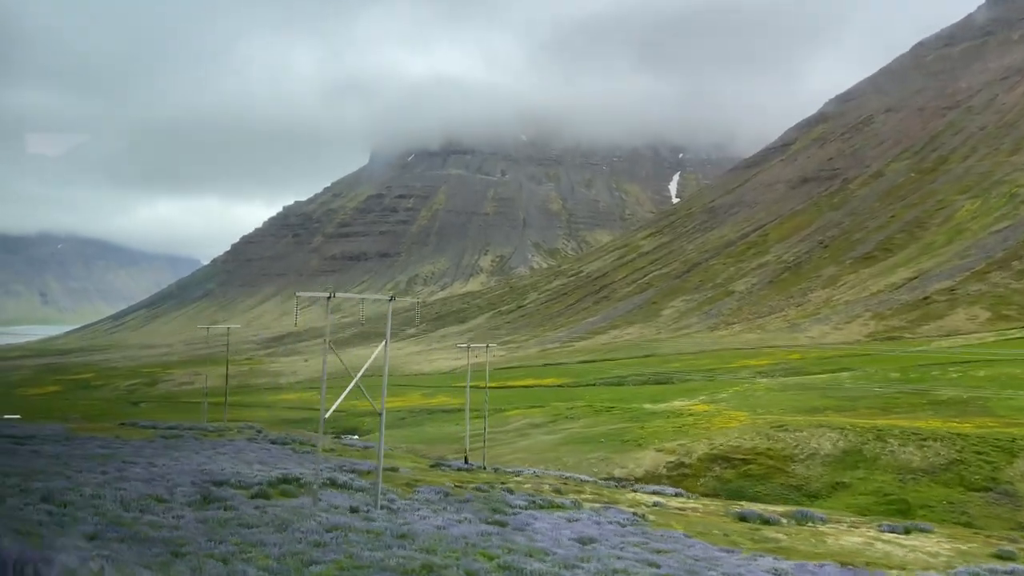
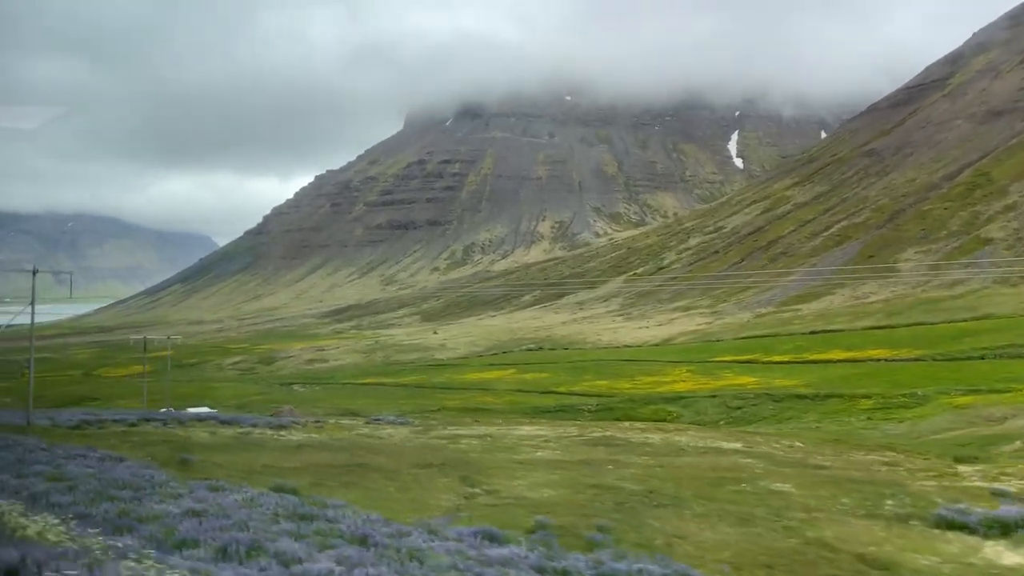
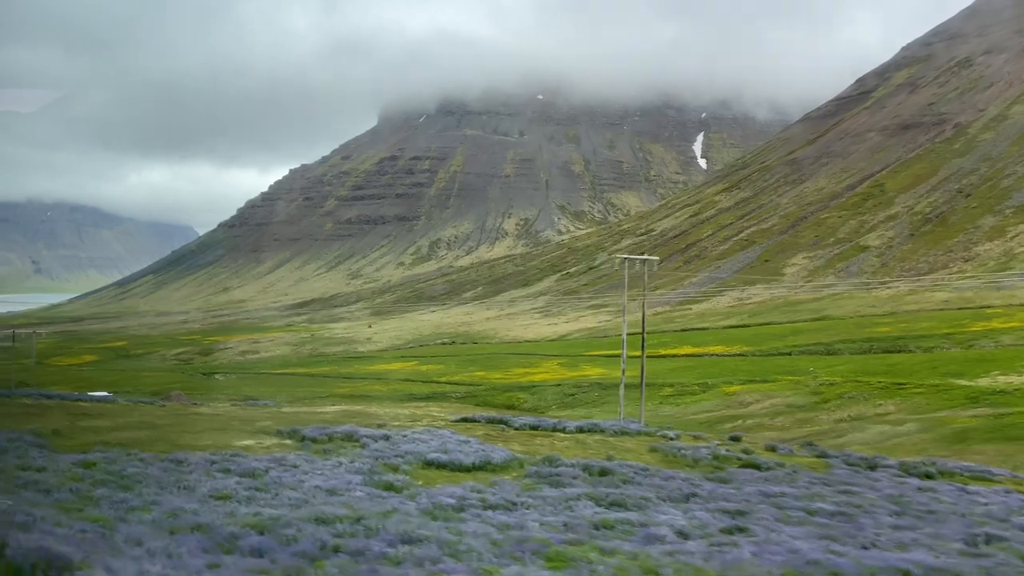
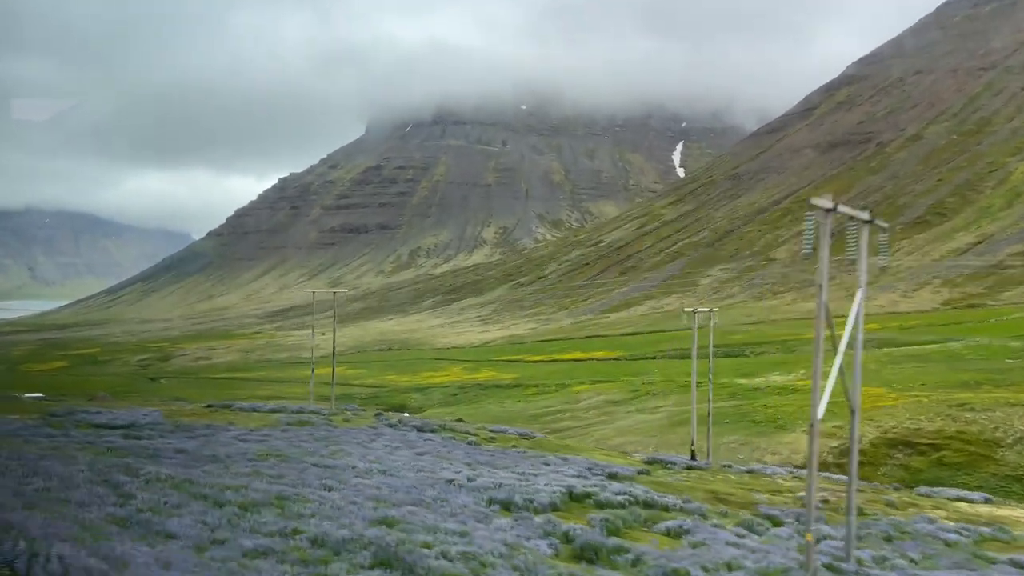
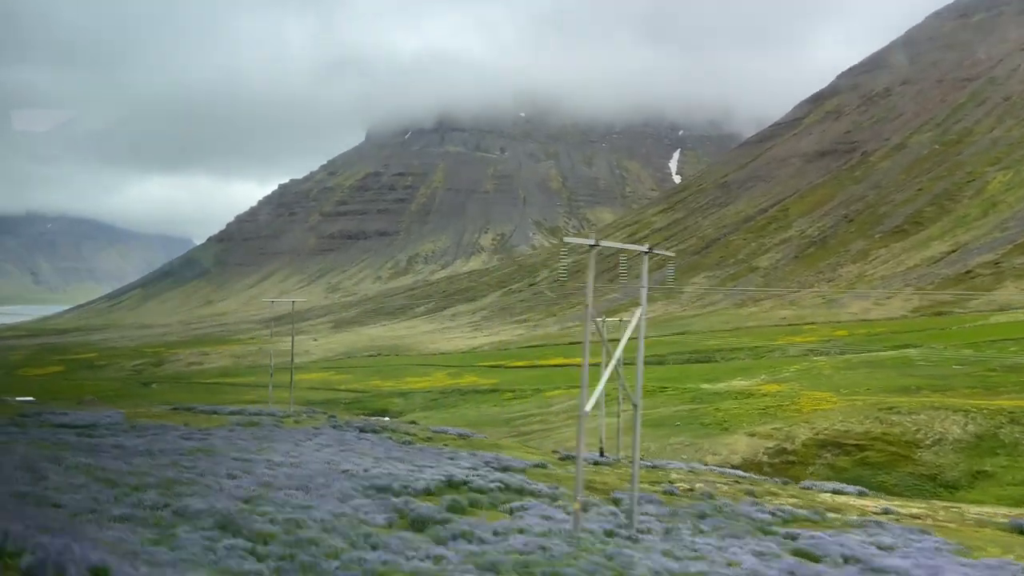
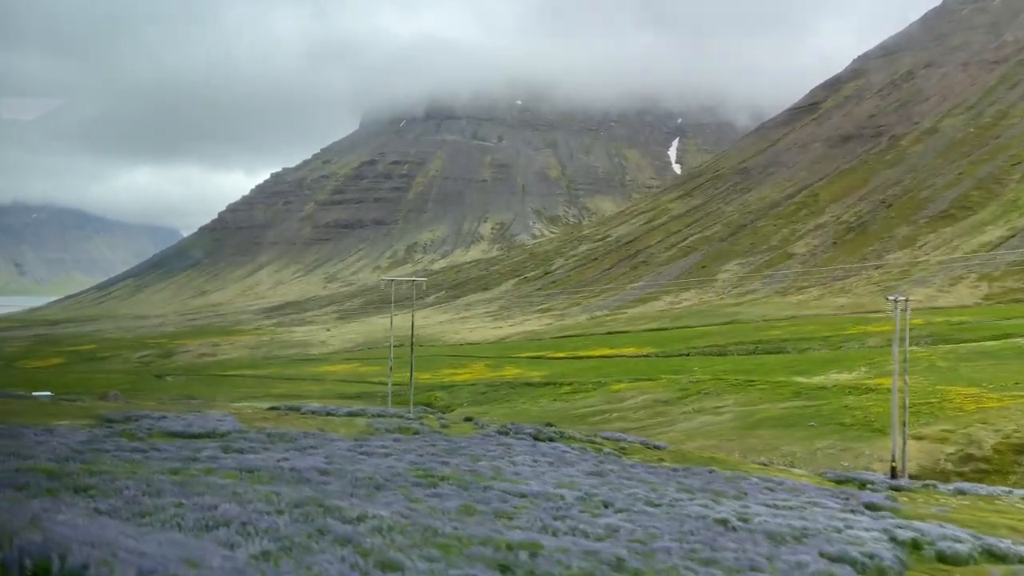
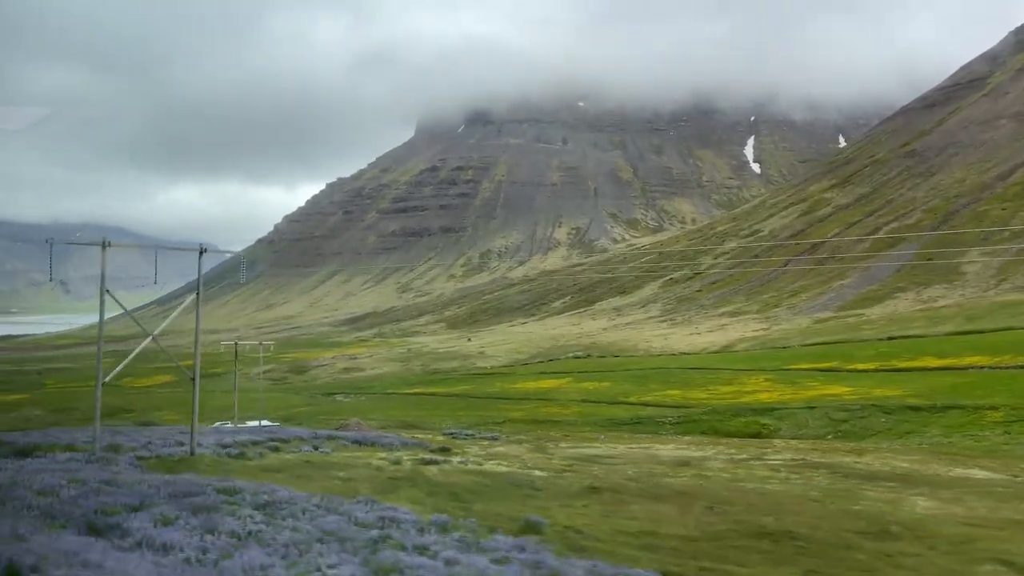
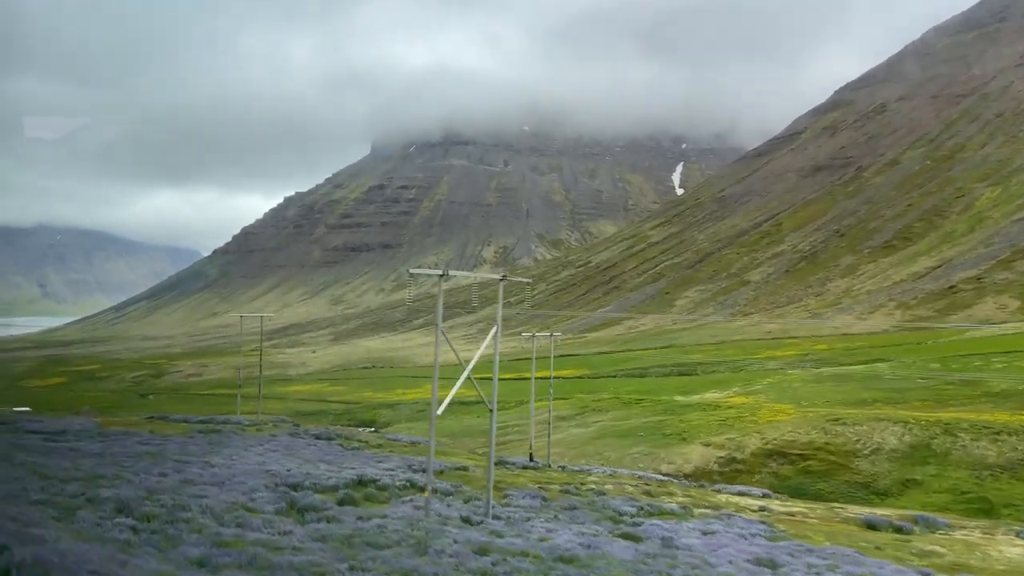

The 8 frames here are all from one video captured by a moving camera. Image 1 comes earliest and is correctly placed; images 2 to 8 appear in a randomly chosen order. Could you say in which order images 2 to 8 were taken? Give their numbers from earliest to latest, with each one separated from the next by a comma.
8, 5, 4, 6, 3, 2, 7
